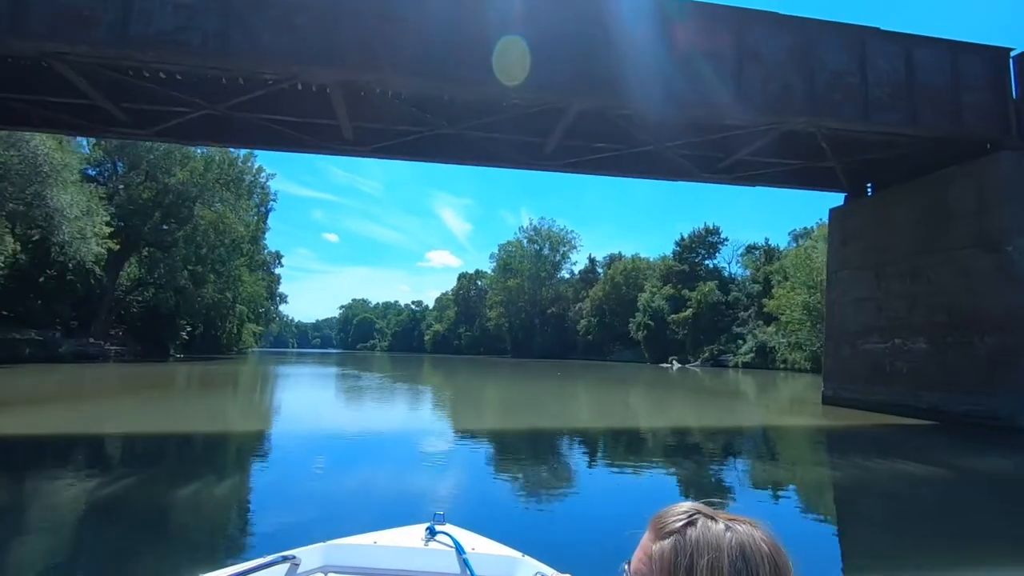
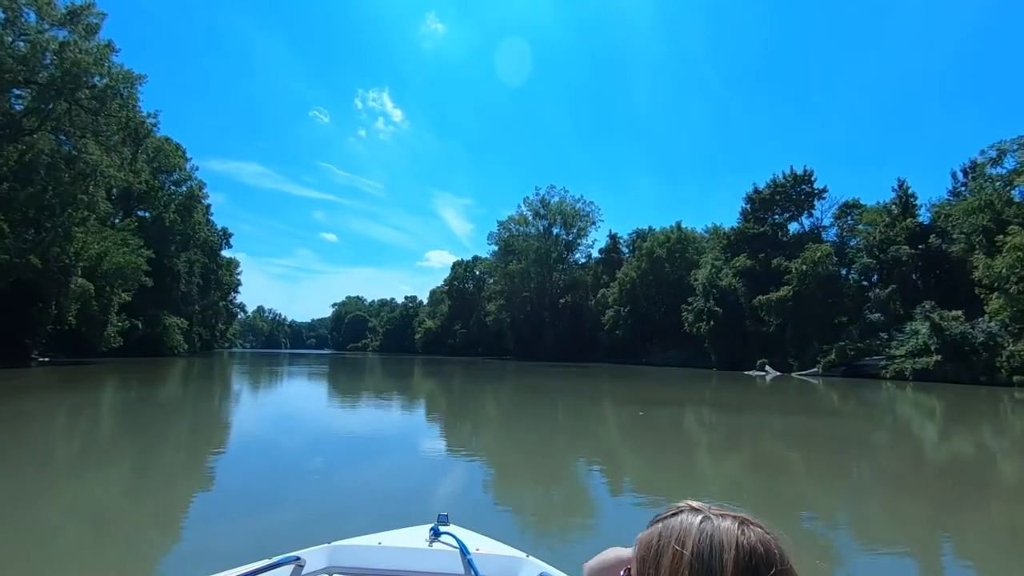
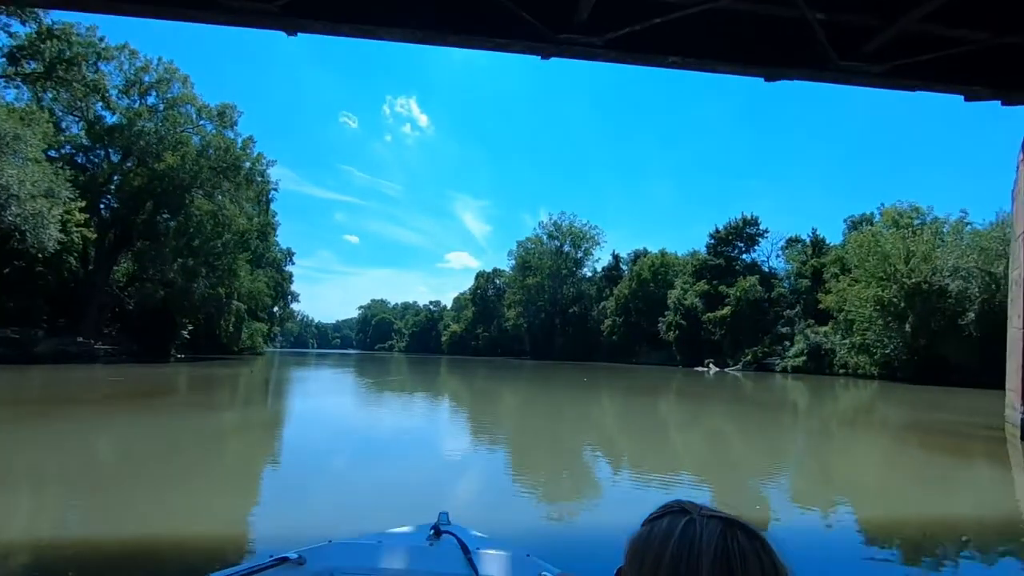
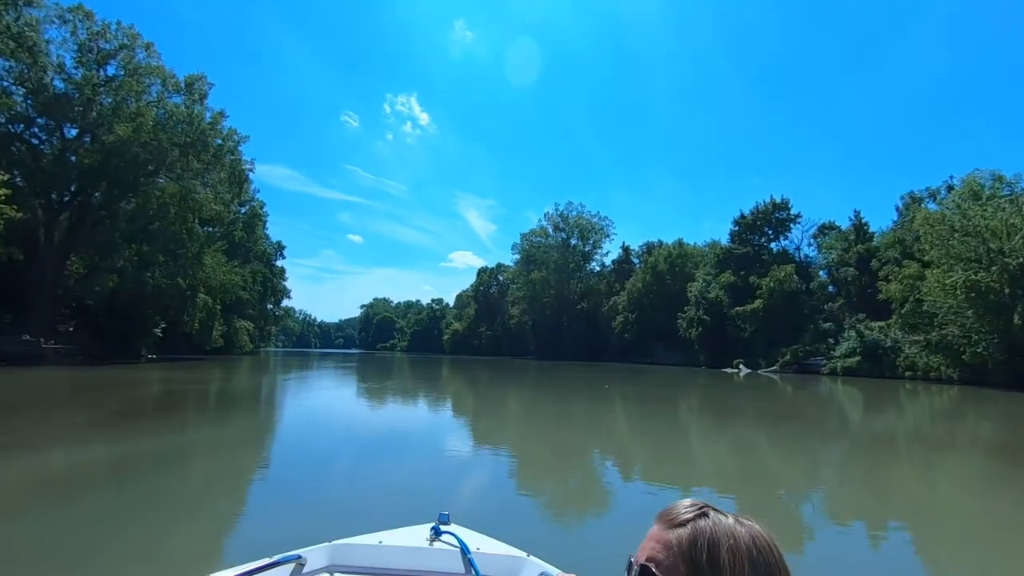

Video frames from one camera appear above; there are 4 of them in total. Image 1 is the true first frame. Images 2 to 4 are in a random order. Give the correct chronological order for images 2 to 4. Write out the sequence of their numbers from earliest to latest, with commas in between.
3, 4, 2
